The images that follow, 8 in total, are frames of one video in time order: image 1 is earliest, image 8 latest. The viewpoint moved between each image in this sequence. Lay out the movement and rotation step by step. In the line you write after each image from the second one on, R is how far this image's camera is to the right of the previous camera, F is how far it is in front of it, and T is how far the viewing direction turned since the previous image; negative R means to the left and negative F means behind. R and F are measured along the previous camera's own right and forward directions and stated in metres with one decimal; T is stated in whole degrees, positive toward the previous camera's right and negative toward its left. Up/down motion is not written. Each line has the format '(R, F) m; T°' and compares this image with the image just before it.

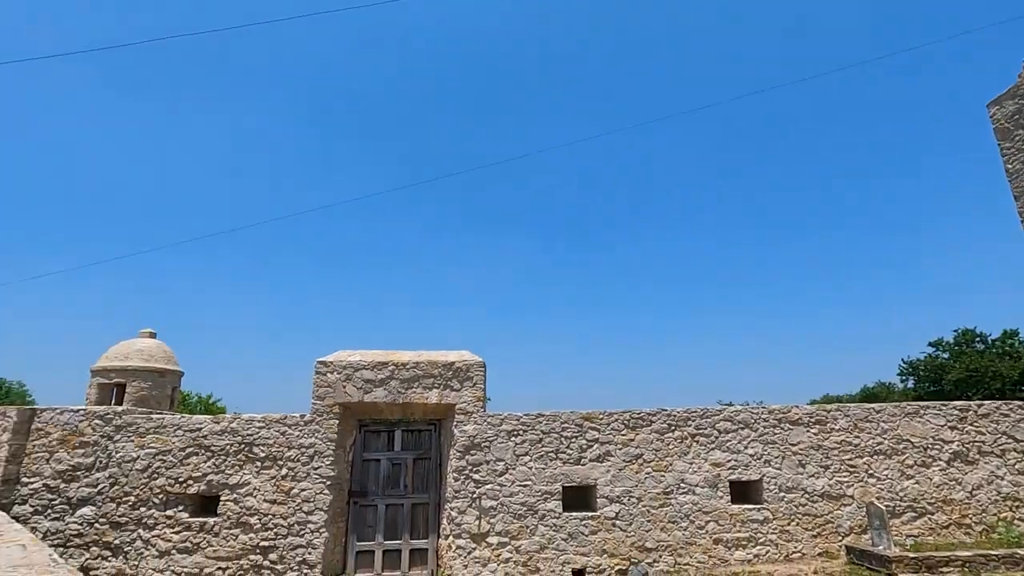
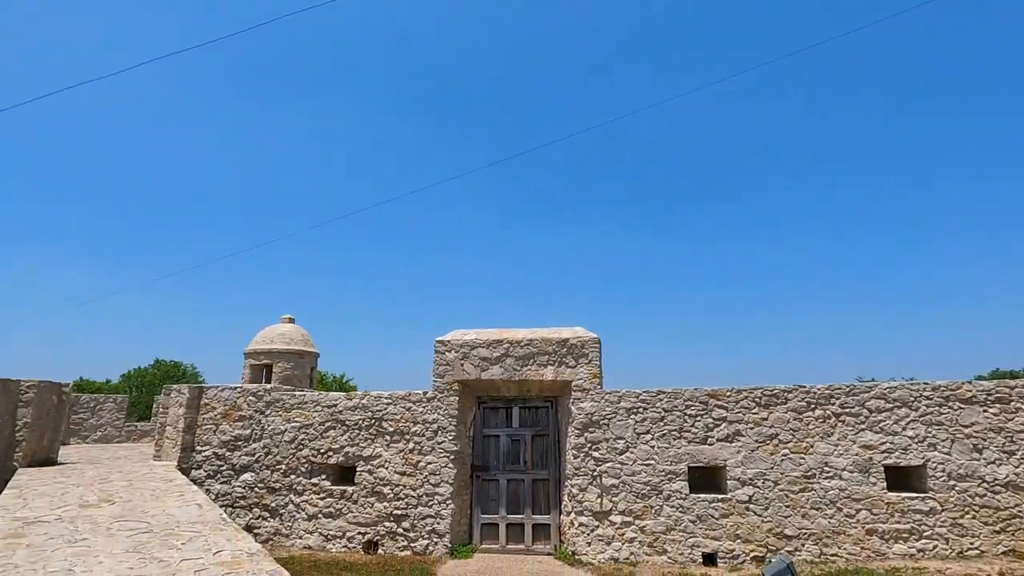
(-0.1, +0.2) m; -11°
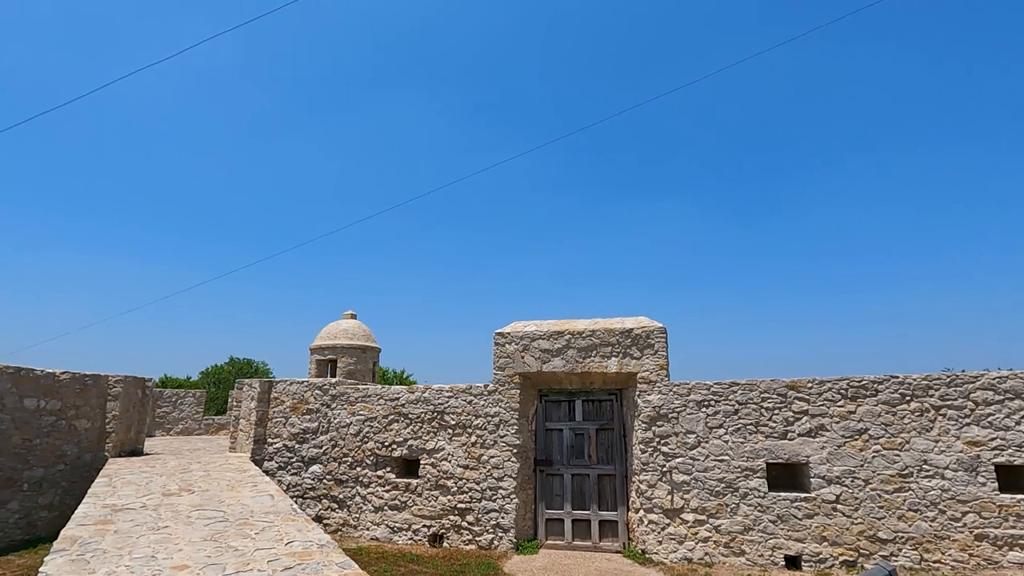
(-0.1, +0.2) m; -6°
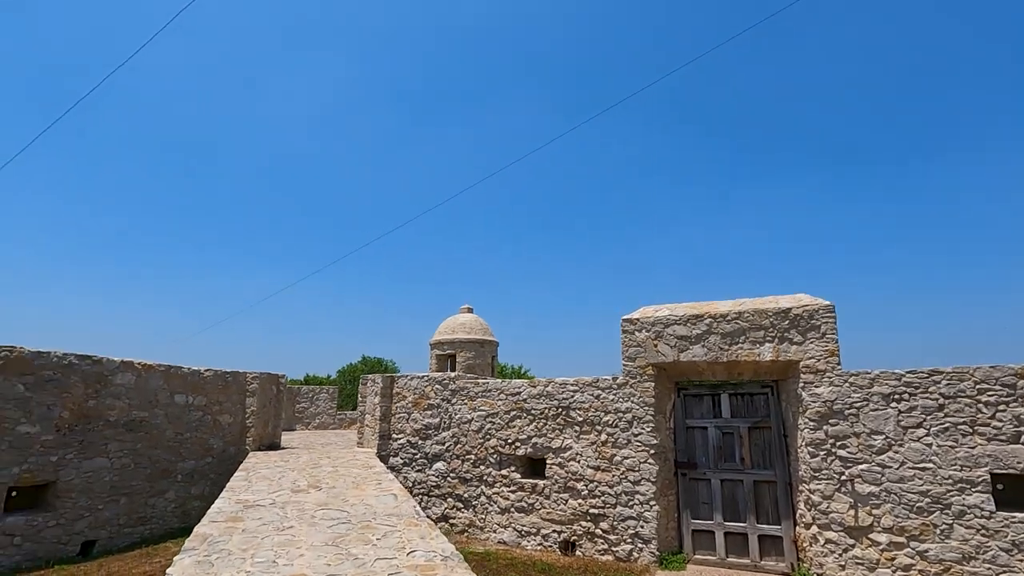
(-0.2, +0.8) m; -12°
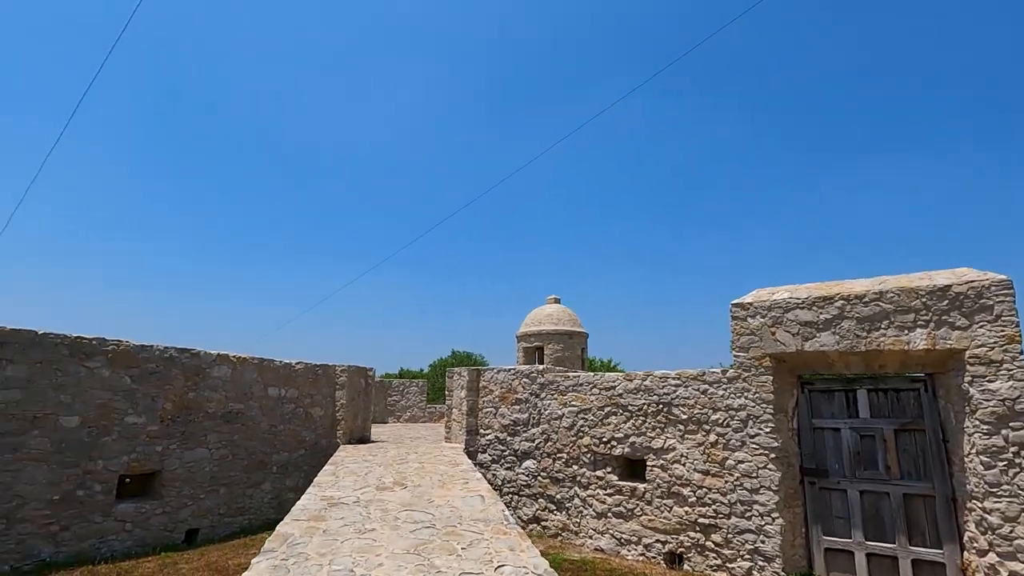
(-0.1, +0.6) m; -9°
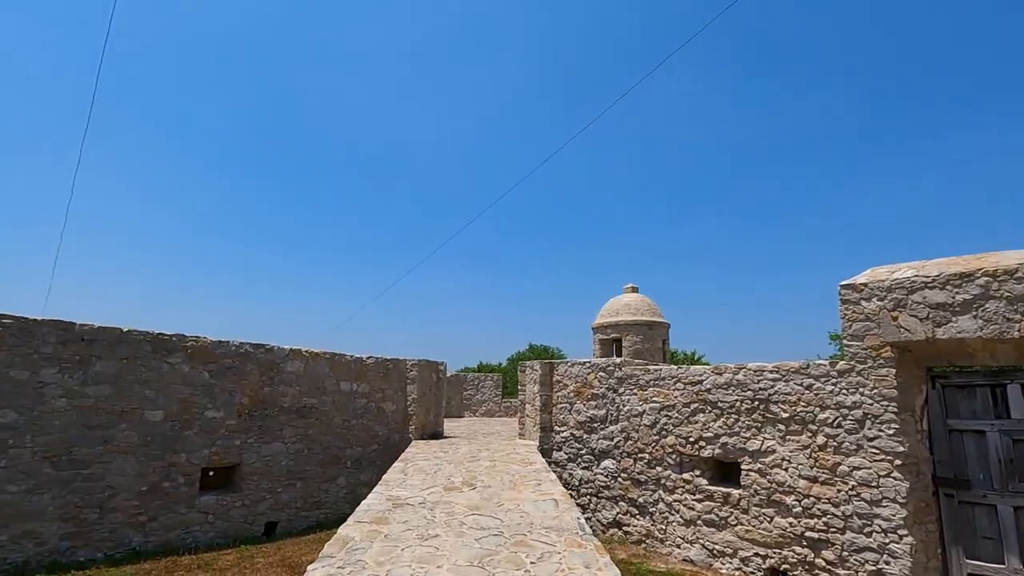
(+0.1, +0.5) m; -8°
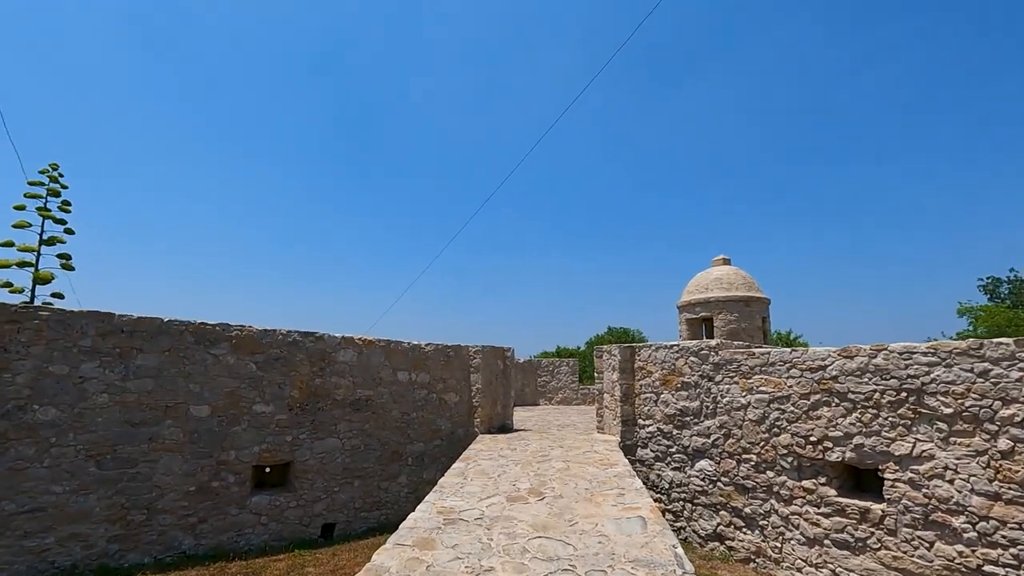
(+0.1, +1.0) m; -8°
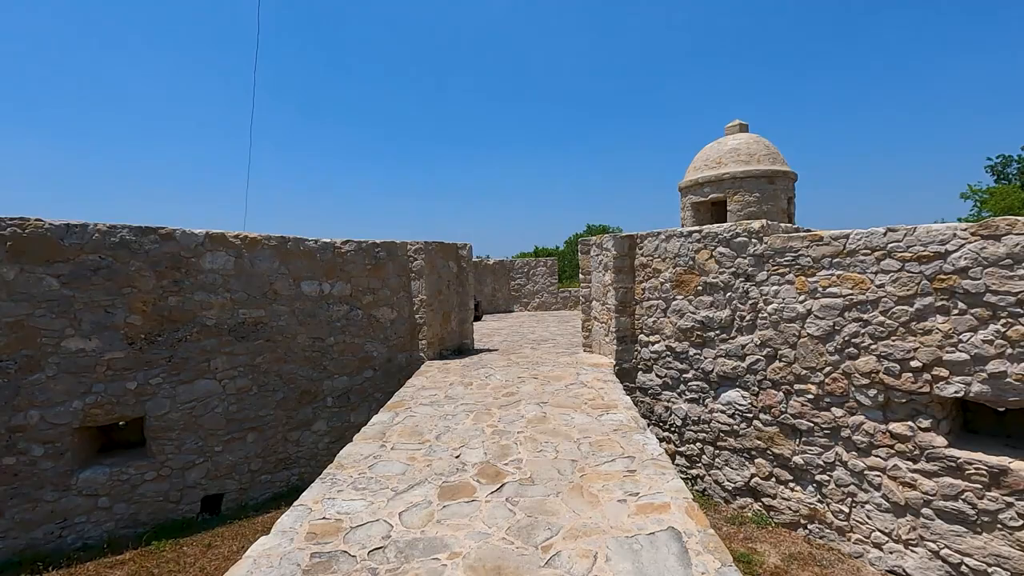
(+0.3, +2.2) m; +2°
